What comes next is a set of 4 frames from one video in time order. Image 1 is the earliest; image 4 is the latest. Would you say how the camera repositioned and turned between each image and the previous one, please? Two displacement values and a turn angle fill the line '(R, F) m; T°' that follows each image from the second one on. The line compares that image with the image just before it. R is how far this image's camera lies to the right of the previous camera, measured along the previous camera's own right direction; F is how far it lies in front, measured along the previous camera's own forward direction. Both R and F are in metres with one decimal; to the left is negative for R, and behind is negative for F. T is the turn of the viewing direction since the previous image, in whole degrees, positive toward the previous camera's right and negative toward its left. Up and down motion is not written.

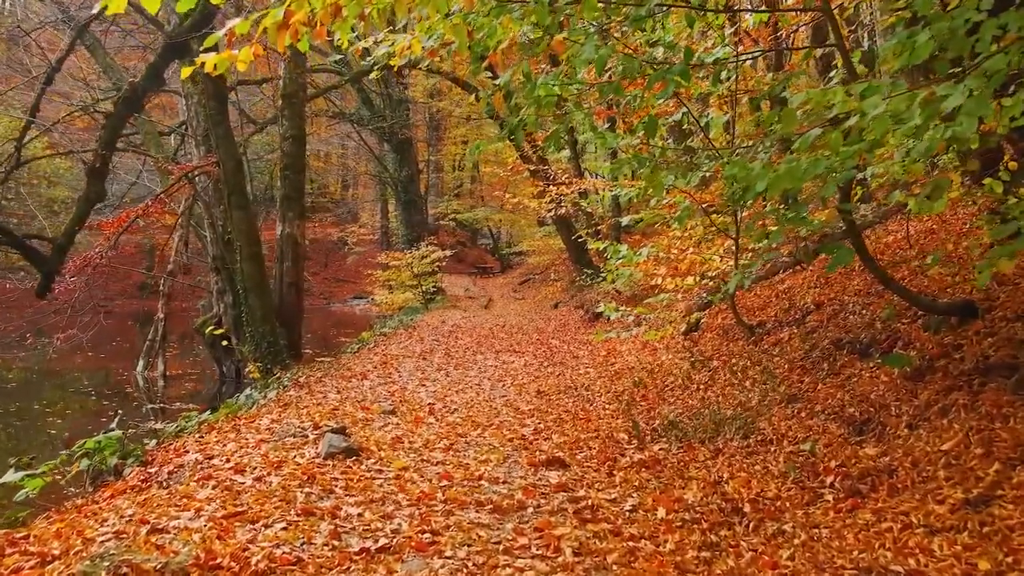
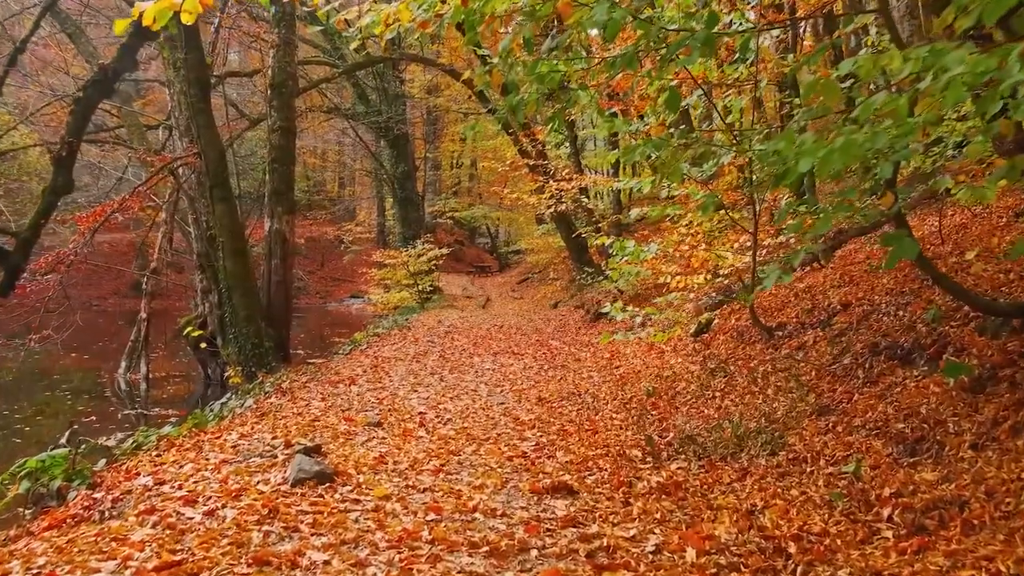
(0.0, +0.8) m; 0°
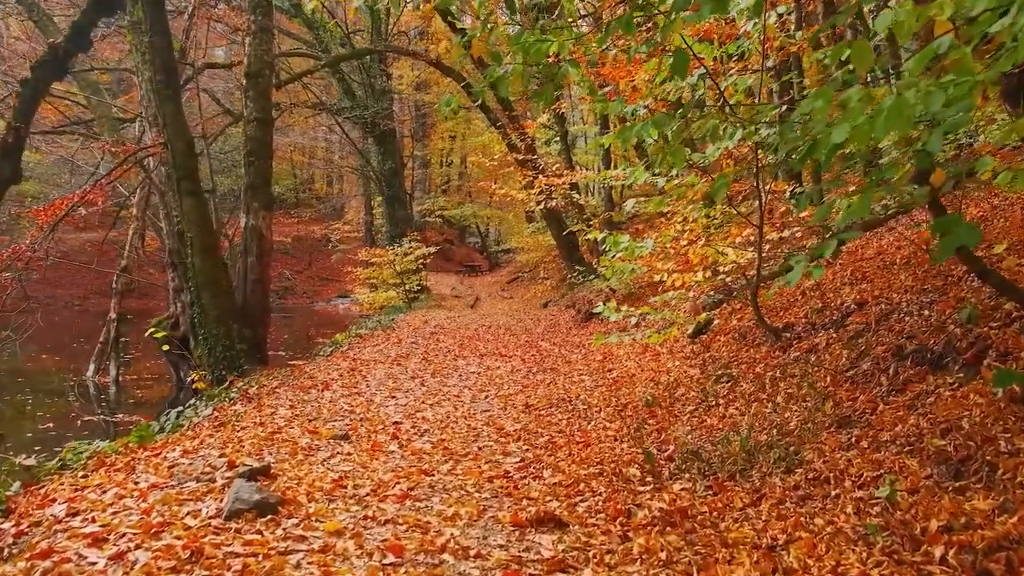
(+0.1, +0.7) m; +1°
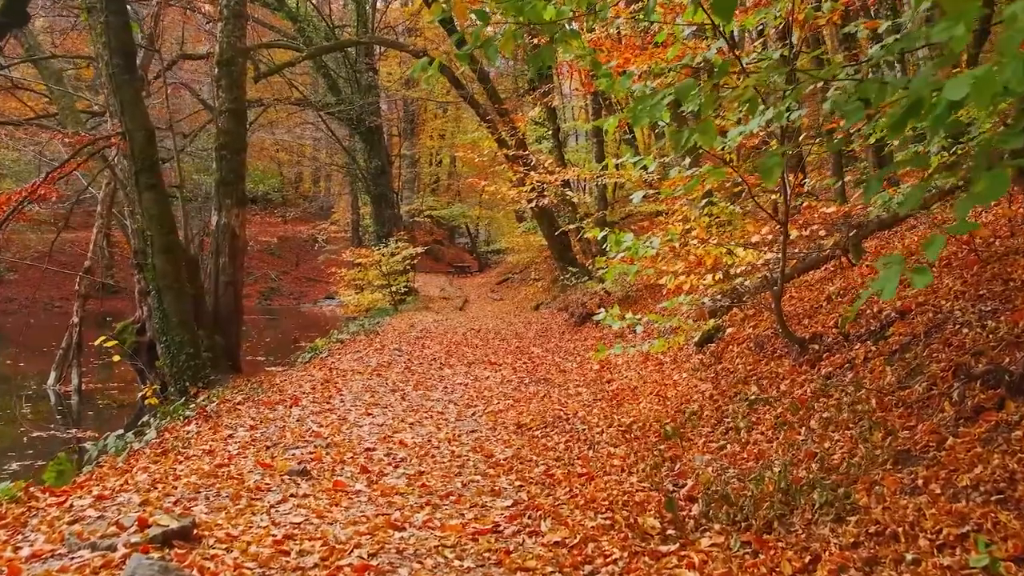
(0.0, +1.0) m; +1°
